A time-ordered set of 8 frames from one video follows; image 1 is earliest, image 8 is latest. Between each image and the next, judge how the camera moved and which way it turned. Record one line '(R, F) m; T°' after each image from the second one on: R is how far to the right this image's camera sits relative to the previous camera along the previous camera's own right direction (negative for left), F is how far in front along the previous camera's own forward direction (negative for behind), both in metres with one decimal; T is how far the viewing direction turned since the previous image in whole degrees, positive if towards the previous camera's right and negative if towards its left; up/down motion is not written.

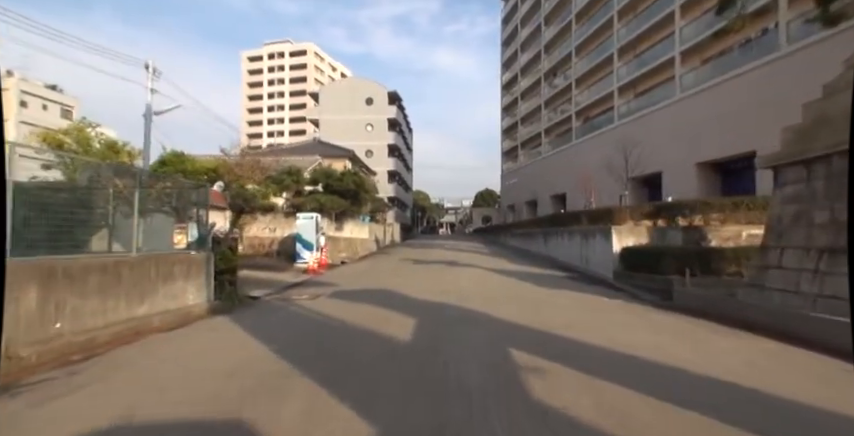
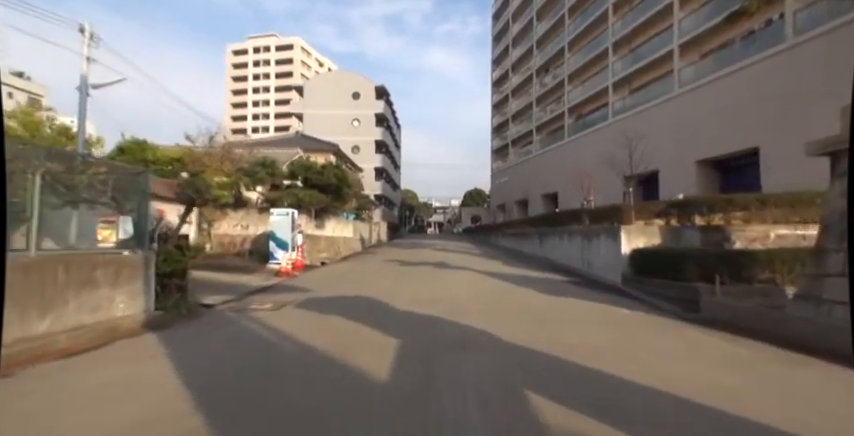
(0.0, +2.3) m; +2°
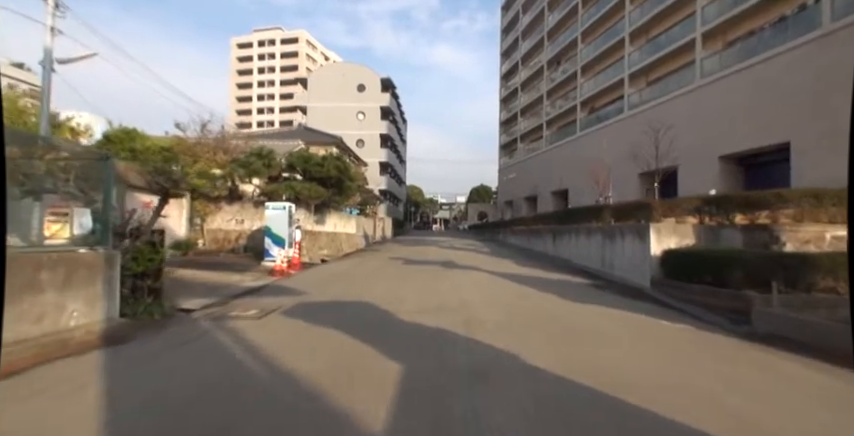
(-0.1, +1.7) m; -1°
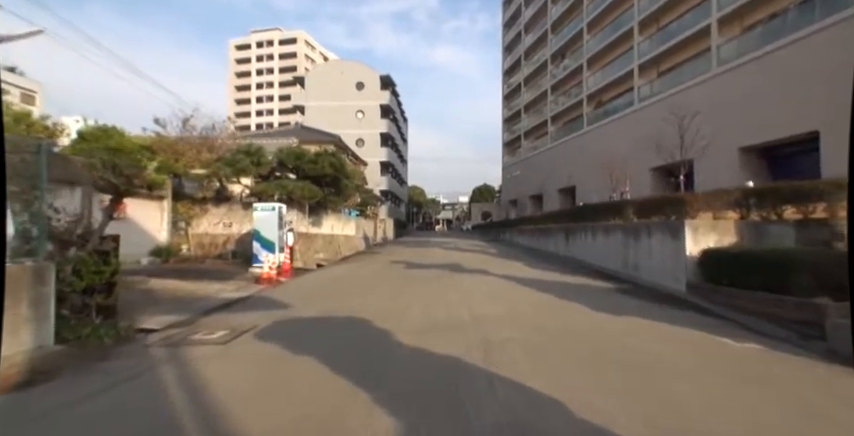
(0.0, +1.9) m; 0°
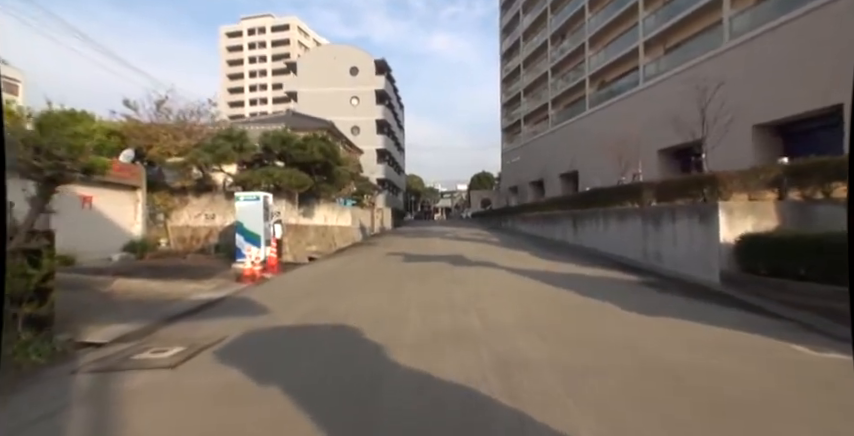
(0.0, +1.7) m; 0°
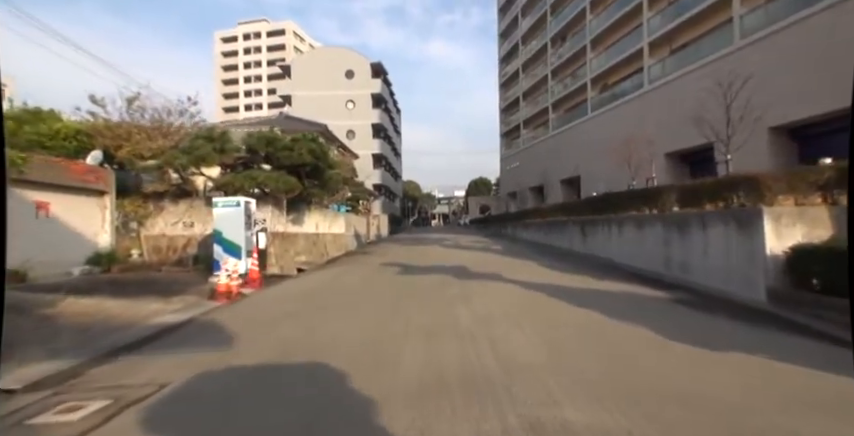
(-0.1, +1.7) m; 0°
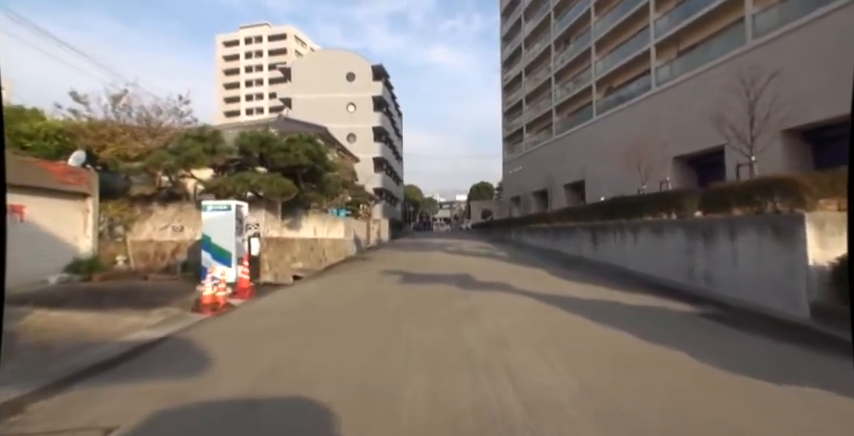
(-0.1, +1.1) m; 0°
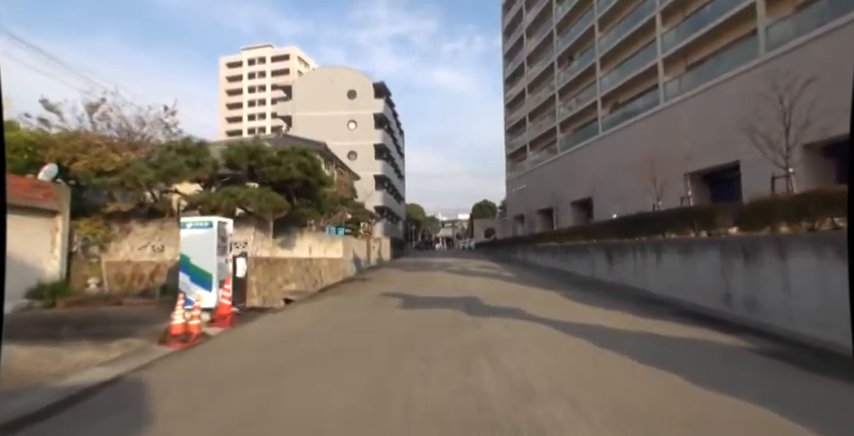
(0.0, +1.5) m; 0°
